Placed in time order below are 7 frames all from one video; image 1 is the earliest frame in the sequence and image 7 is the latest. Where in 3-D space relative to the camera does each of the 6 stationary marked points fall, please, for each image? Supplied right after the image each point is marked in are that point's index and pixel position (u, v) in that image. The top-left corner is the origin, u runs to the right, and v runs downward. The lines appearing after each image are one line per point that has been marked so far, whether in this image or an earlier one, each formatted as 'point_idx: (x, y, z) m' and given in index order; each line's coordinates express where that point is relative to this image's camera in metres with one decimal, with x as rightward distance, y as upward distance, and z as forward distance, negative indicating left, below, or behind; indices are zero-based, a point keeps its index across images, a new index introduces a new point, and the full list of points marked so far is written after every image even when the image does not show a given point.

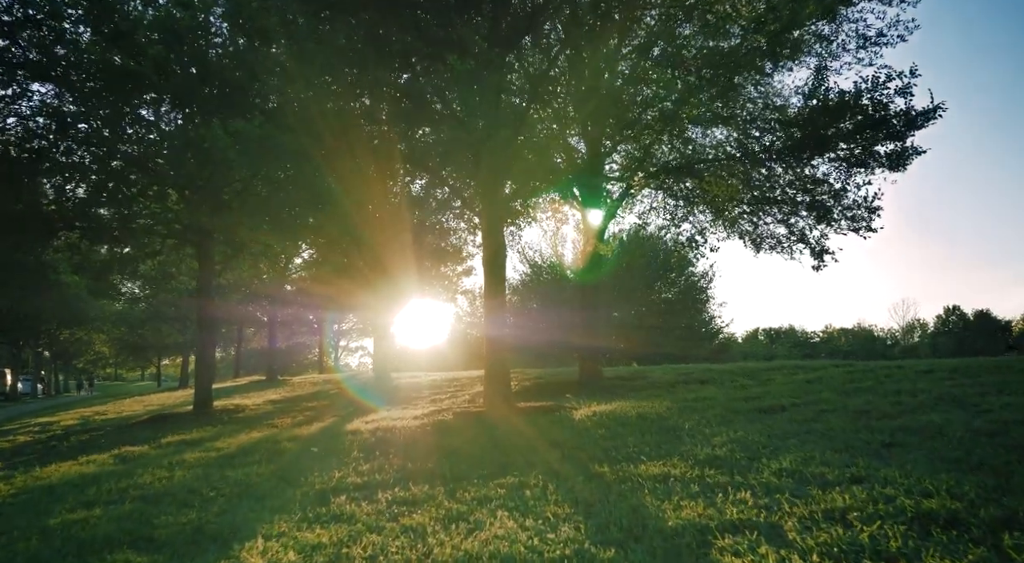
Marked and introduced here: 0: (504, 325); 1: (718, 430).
0: (-0.2, -1.0, +15.2) m
1: (+2.9, -2.1, +9.5) m
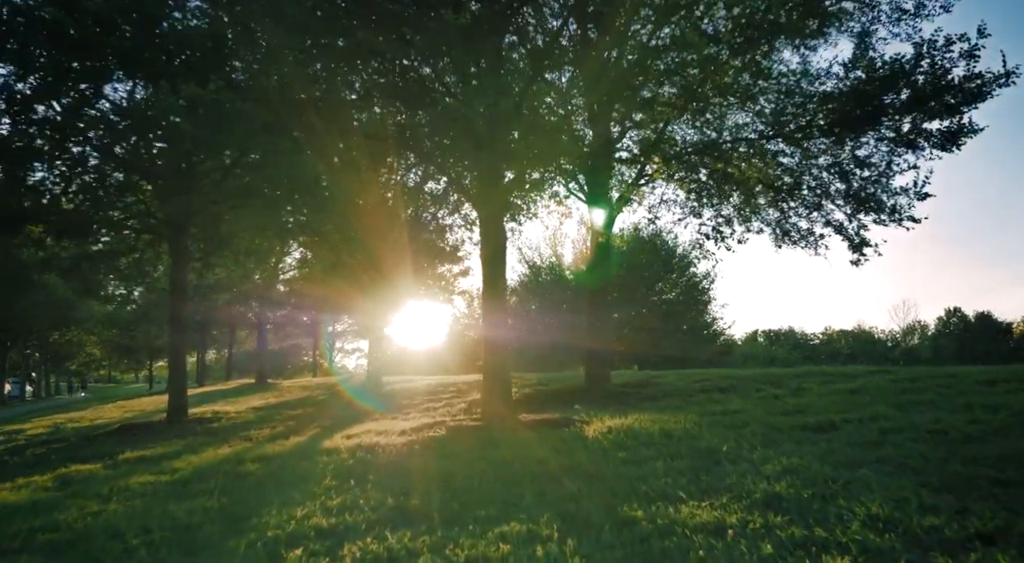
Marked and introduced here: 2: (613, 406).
0: (-0.2, -0.9, +13.5) m
1: (+3.0, -2.0, +7.9) m
2: (+2.1, -2.7, +14.3) m
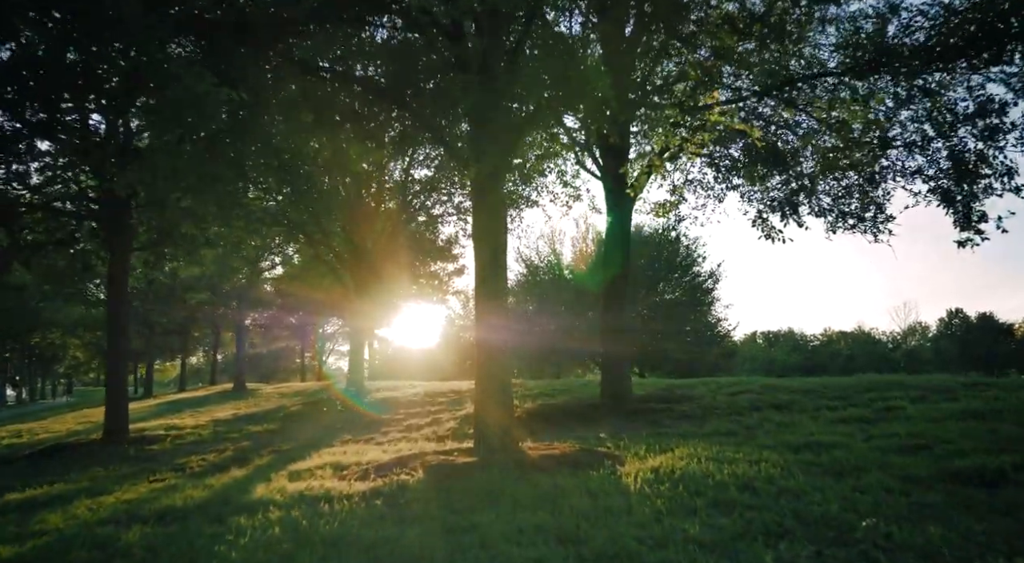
0: (-0.1, -0.7, +10.3) m
1: (+3.0, -1.8, +4.7) m
2: (+2.1, -2.5, +11.2) m
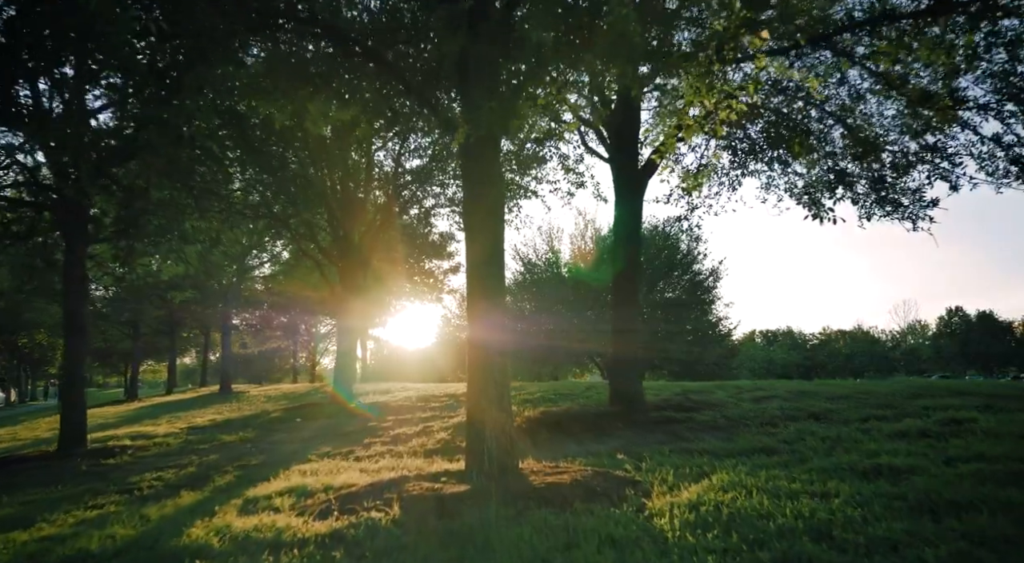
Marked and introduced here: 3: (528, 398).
0: (-0.2, -0.6, +8.7) m
1: (+3.0, -1.7, +3.1) m
2: (+2.1, -2.4, +9.6) m
3: (+0.4, -3.2, +18.4) m
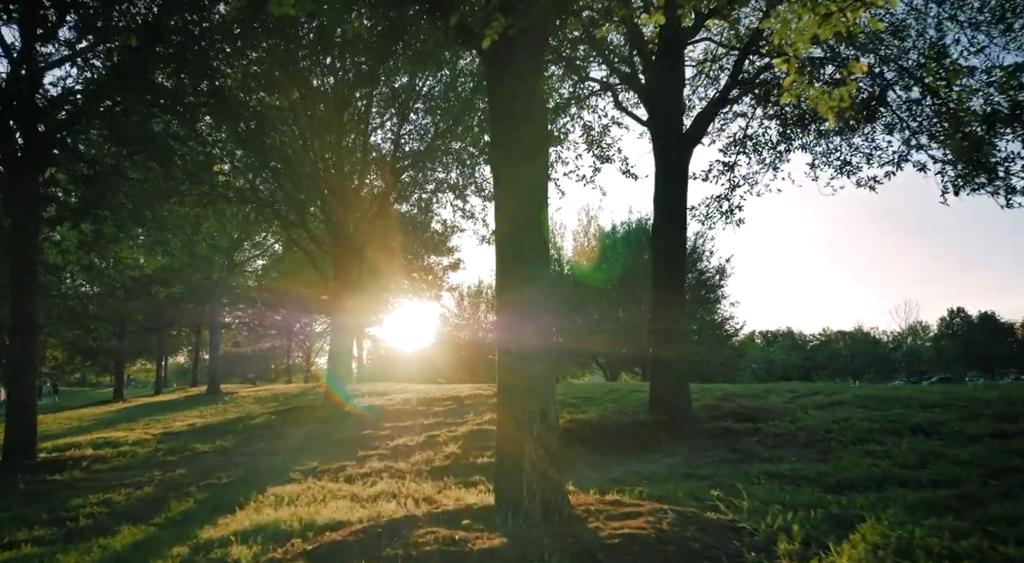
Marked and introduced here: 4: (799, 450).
0: (+0.3, -0.3, +6.6) m
1: (+3.5, -1.4, +1.0) m
2: (+2.5, -2.1, +7.4) m
3: (+0.8, -2.9, +16.3) m
4: (+3.6, -2.1, +8.3) m
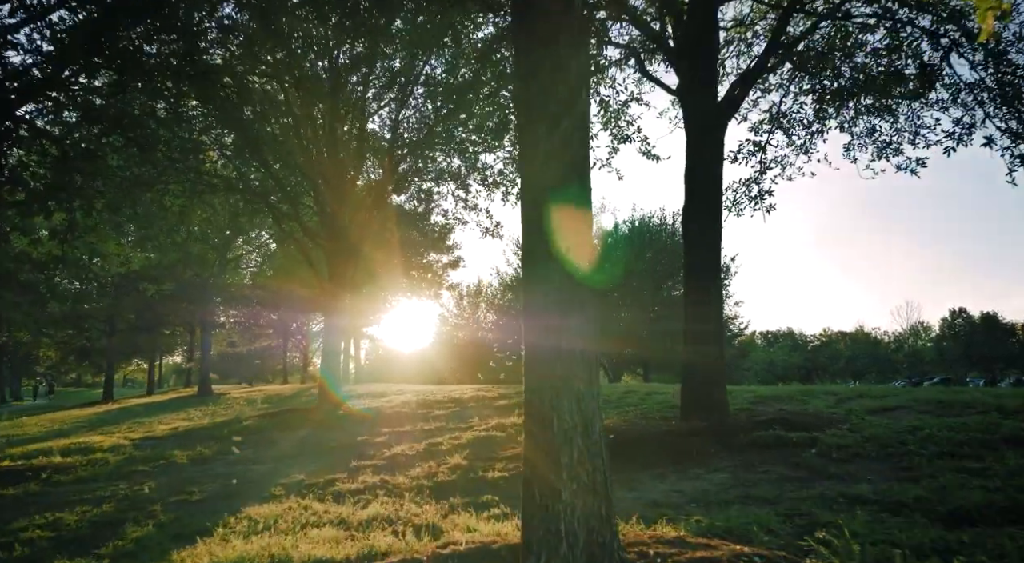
0: (+0.5, -0.1, +5.2) m
1: (+3.7, -1.2, -0.4) m
2: (+2.7, -1.9, +6.1) m
3: (+1.0, -2.8, +14.9) m
4: (+3.8, -1.9, +6.9) m
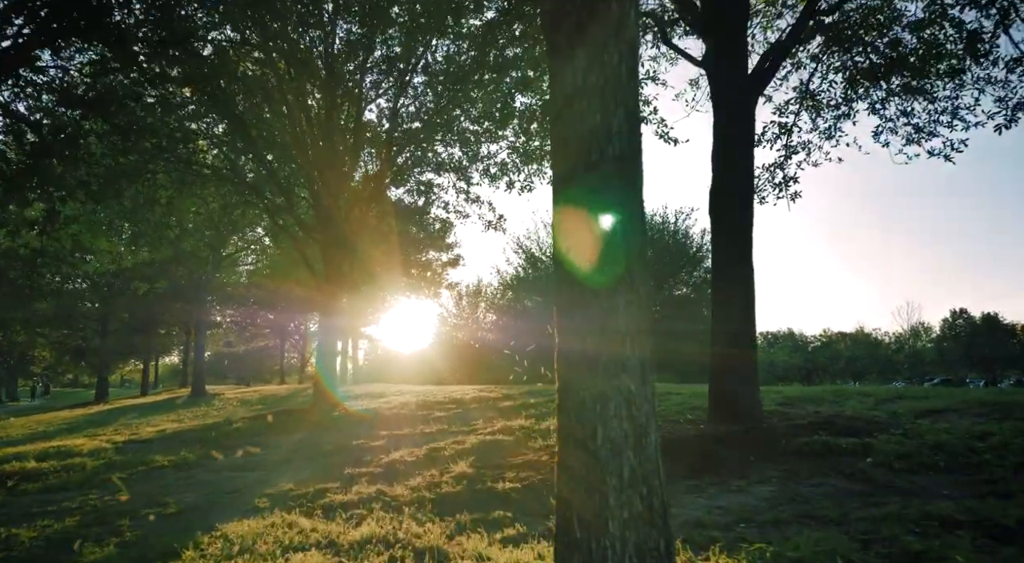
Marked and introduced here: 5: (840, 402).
0: (+0.6, 0.0, +4.2) m
1: (+3.9, -1.1, -1.3) m
2: (+2.9, -1.8, +5.1) m
3: (+1.1, -2.6, +13.9) m
4: (+4.0, -1.7, +6.0) m
5: (+5.4, -1.9, +10.8) m
